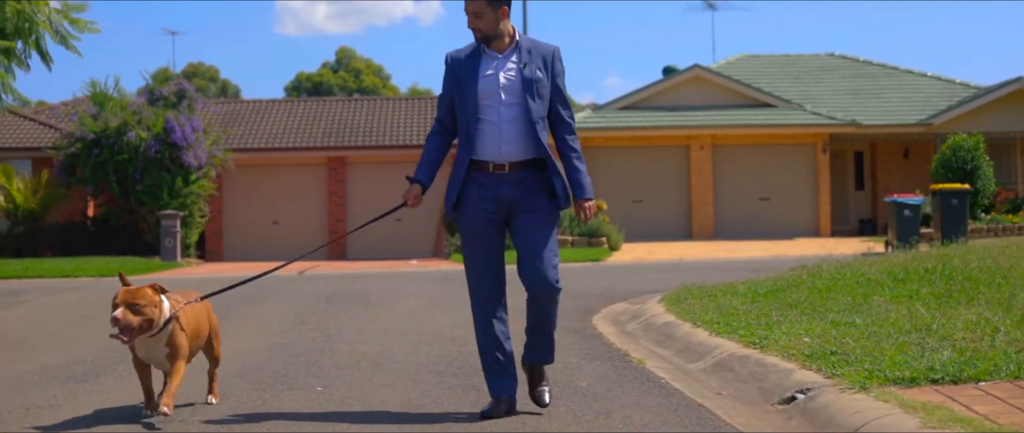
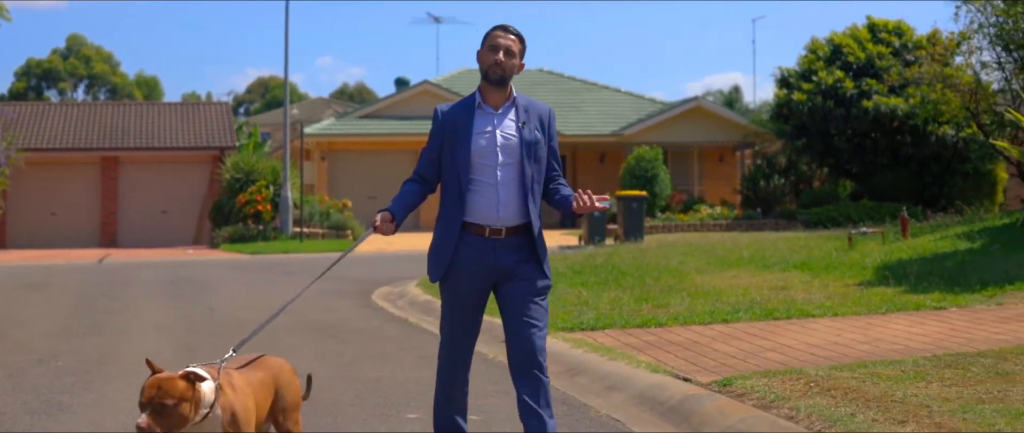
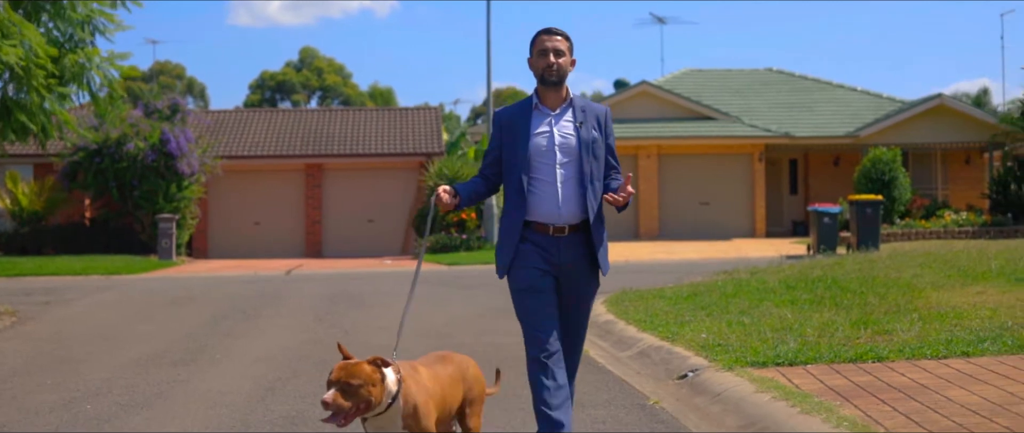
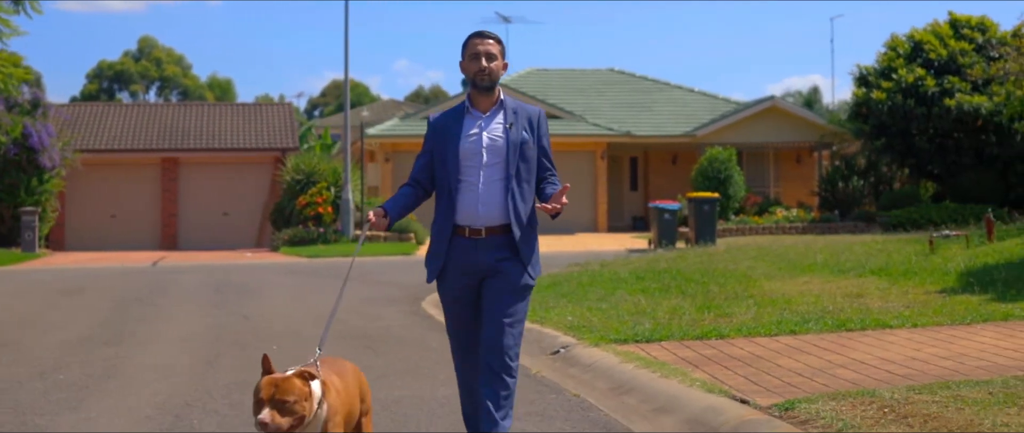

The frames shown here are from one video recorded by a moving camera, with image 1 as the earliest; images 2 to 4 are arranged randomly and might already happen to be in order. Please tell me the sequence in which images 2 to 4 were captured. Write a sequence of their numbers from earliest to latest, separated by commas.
3, 4, 2
